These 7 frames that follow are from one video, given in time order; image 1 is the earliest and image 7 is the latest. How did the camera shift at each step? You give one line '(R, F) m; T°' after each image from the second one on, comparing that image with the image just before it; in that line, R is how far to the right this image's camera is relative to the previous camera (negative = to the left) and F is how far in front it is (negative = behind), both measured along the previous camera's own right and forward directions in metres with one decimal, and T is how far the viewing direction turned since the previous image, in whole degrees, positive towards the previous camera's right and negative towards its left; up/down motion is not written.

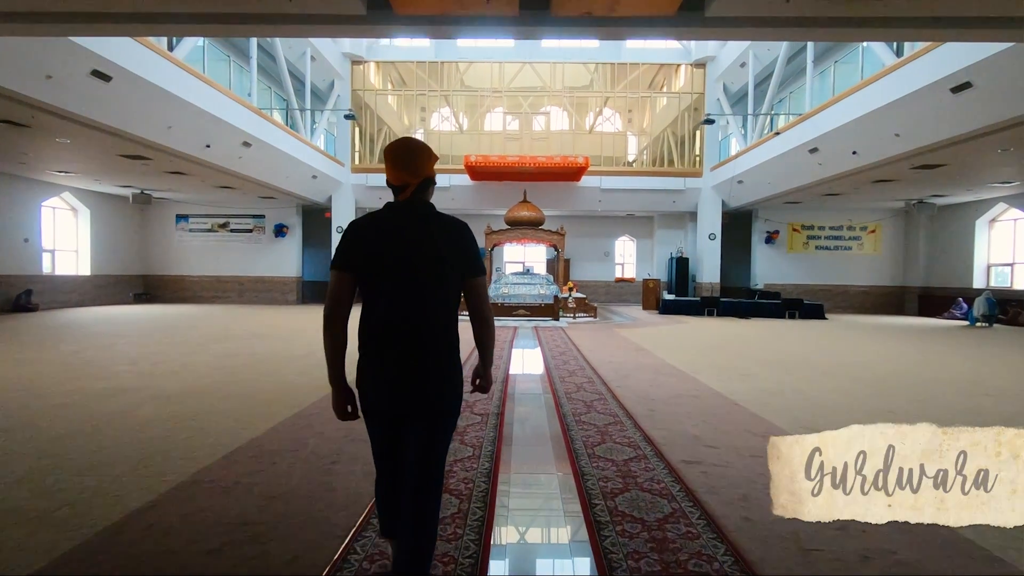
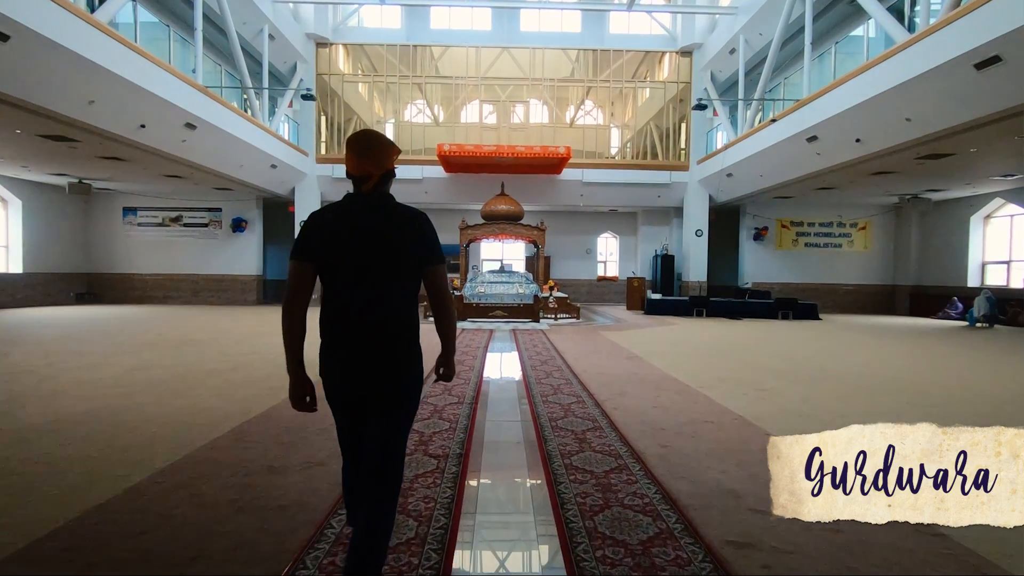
(+0.1, +0.9) m; +2°
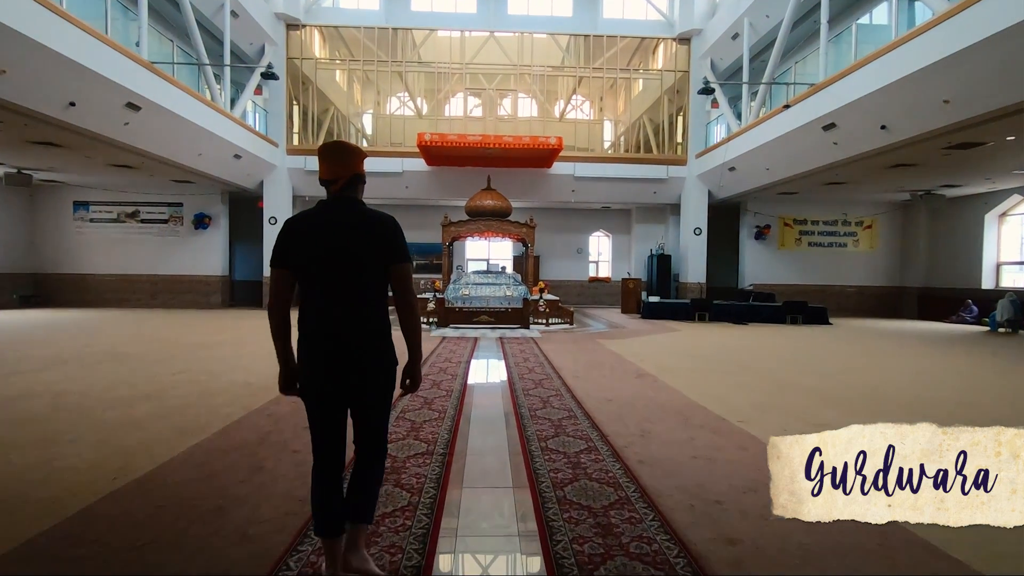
(0.0, +0.9) m; +1°
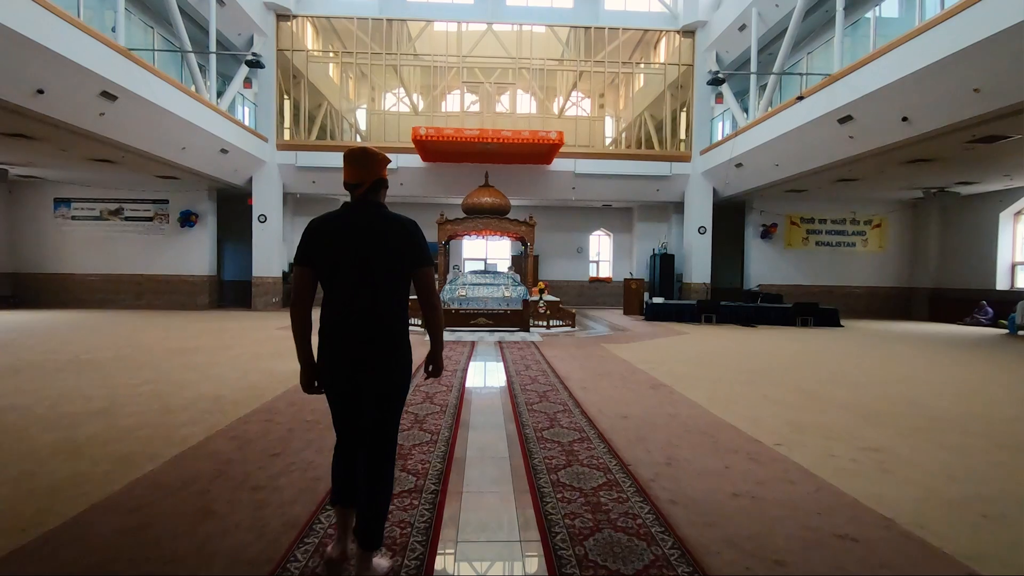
(0.0, +0.4) m; 0°
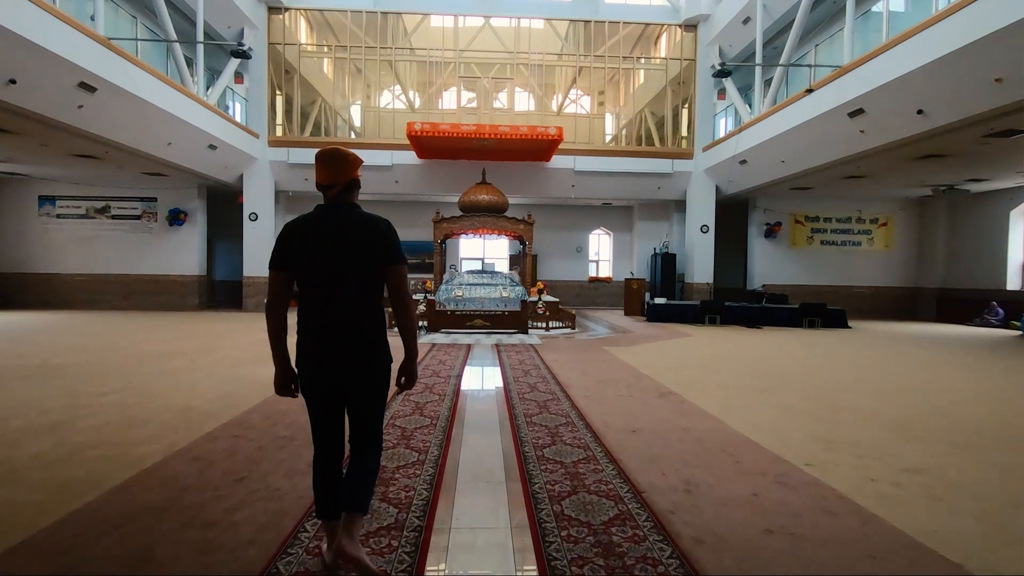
(0.0, +0.3) m; 0°
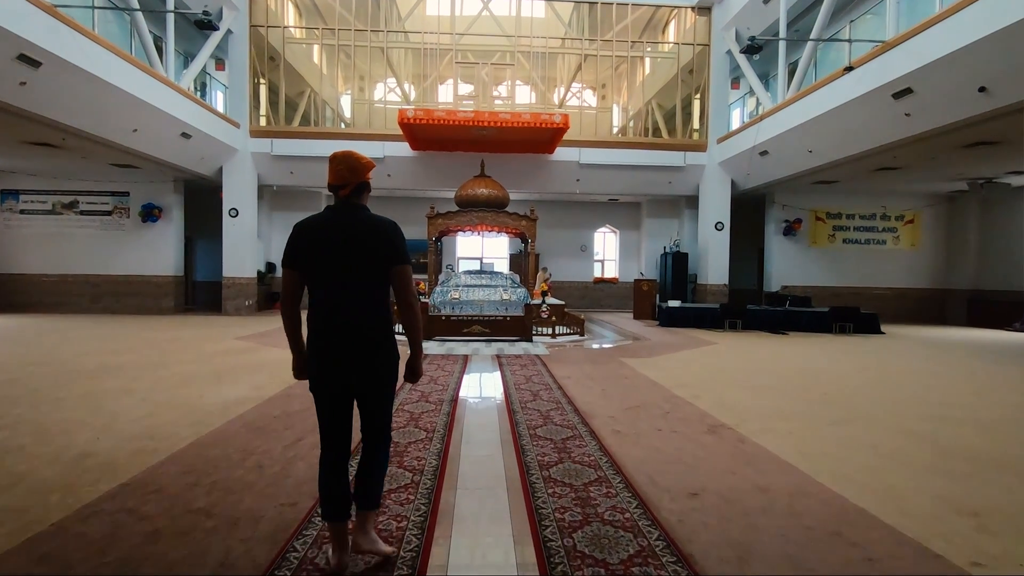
(-0.1, +0.8) m; 0°
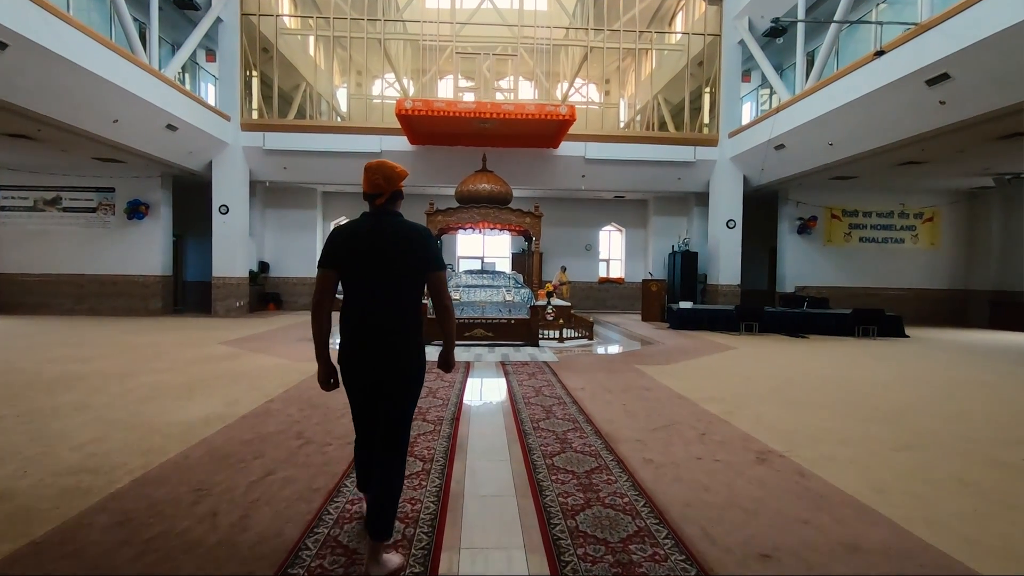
(-0.1, +0.5) m; 0°
